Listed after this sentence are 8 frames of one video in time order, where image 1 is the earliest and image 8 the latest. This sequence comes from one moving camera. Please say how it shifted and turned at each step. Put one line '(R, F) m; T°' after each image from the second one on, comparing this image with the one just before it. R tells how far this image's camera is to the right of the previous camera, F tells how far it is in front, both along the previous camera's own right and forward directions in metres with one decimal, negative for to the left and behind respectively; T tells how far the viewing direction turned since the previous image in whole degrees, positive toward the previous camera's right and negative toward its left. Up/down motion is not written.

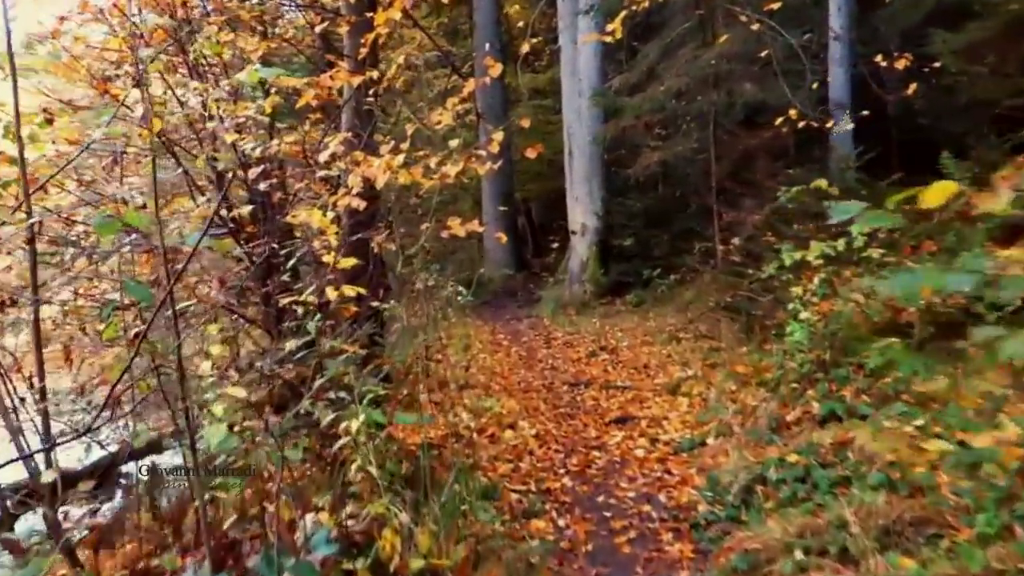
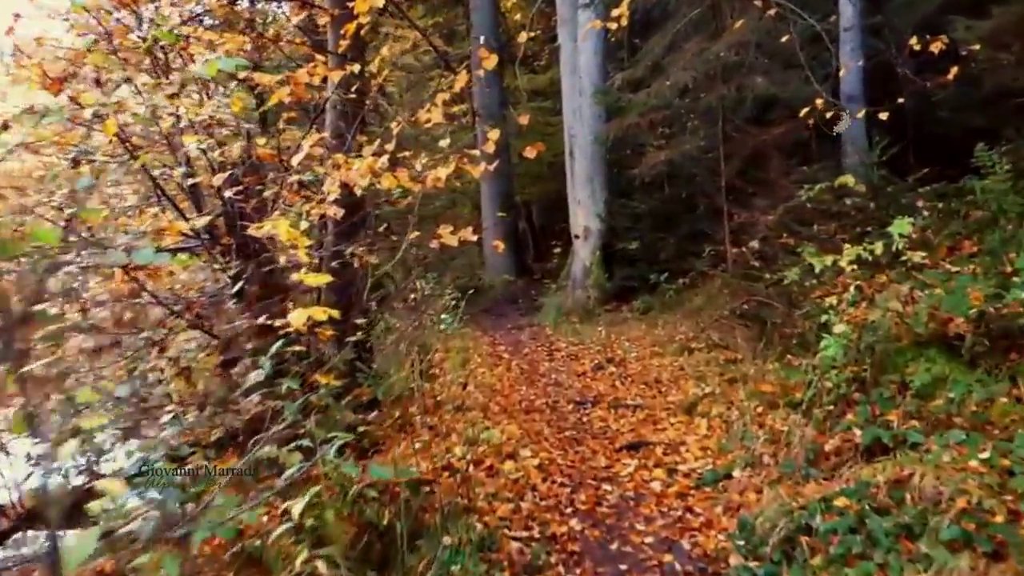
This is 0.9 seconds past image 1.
(0.0, +0.7) m; 0°
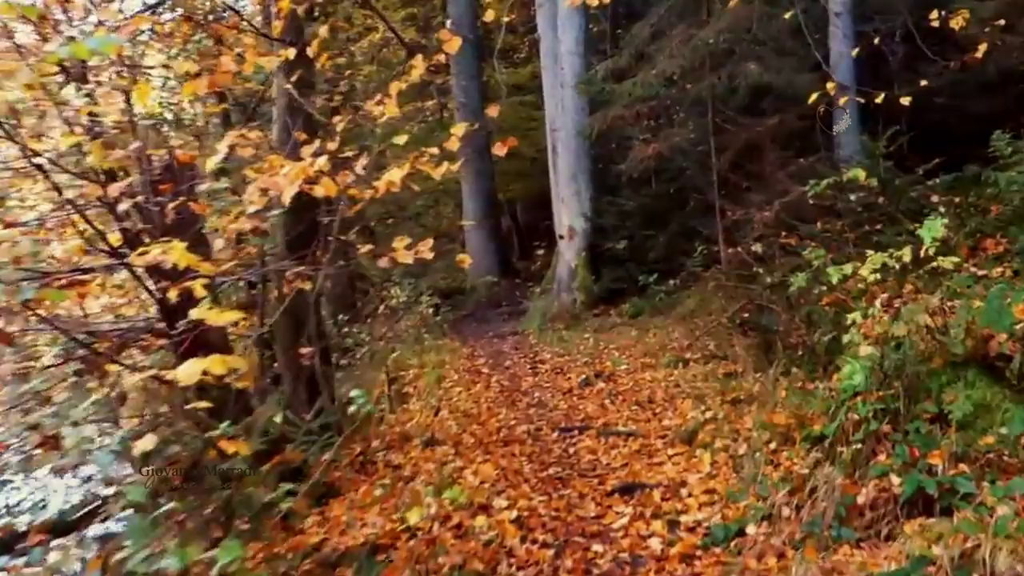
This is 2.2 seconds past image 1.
(+0.2, +0.9) m; +1°
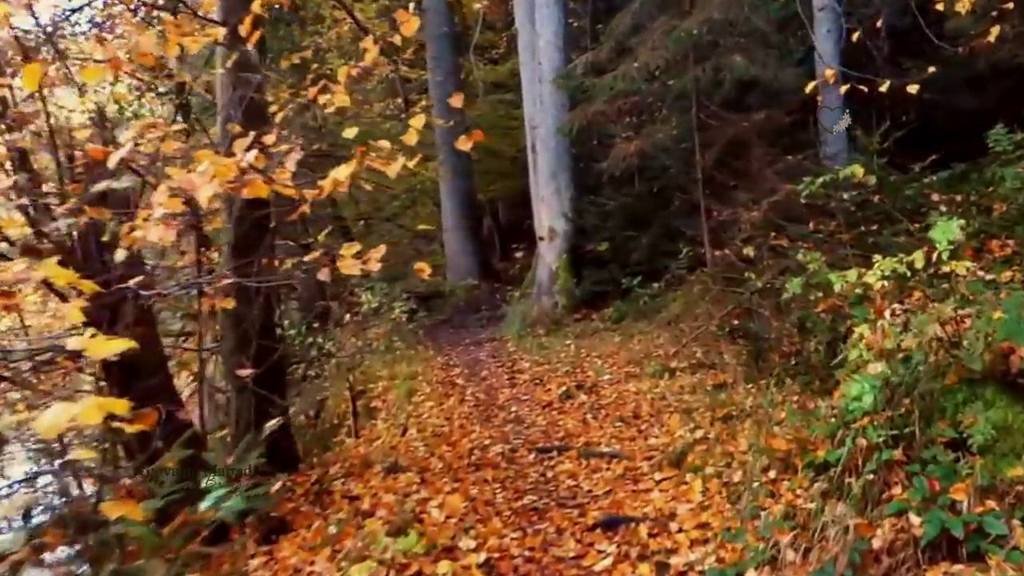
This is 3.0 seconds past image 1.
(+0.1, +0.6) m; +2°
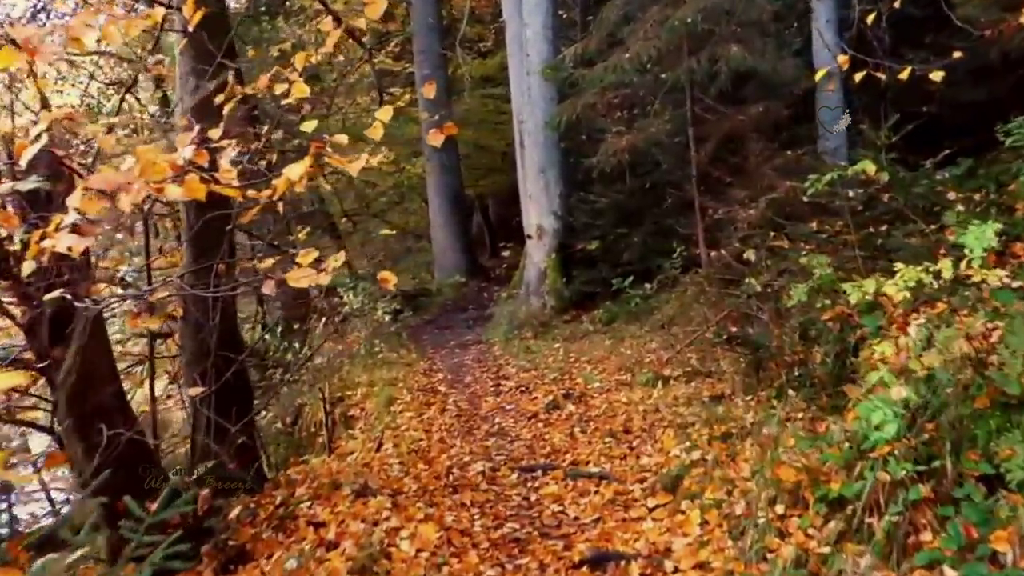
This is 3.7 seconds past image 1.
(+0.1, +0.5) m; +1°
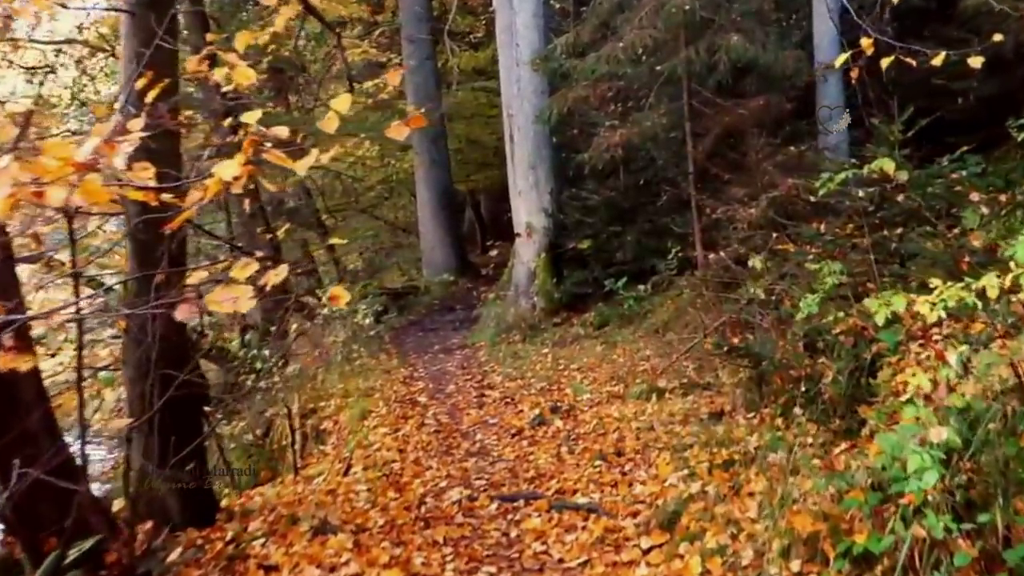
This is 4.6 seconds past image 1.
(+0.1, +0.6) m; +1°
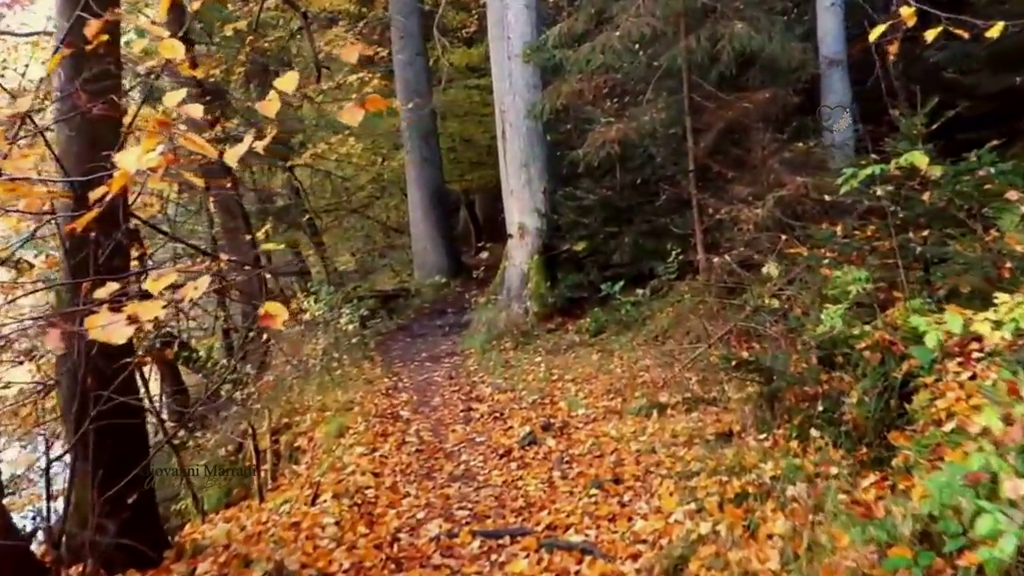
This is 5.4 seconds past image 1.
(+0.1, +0.6) m; 0°
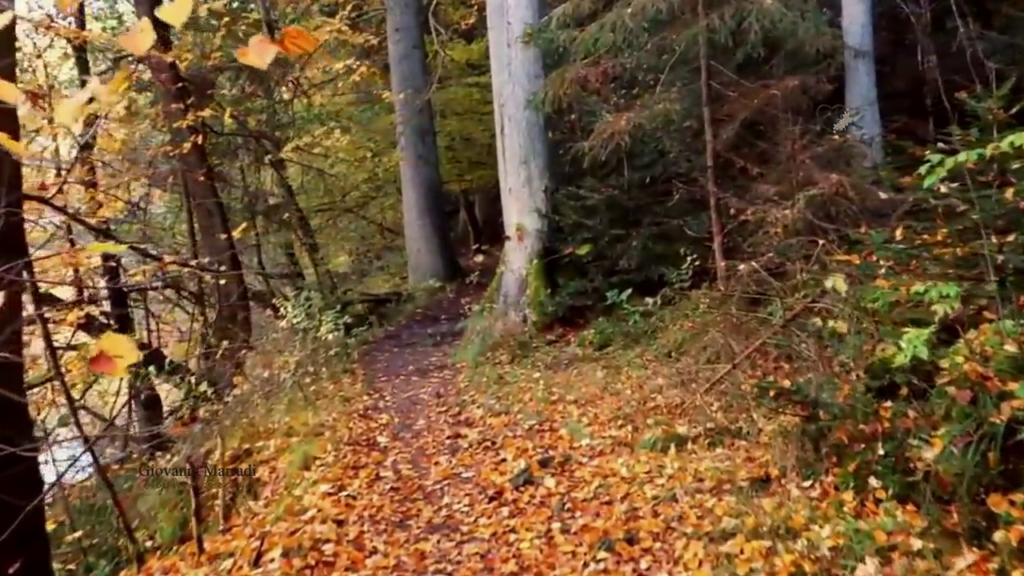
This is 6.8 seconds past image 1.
(+0.1, +1.1) m; 0°
